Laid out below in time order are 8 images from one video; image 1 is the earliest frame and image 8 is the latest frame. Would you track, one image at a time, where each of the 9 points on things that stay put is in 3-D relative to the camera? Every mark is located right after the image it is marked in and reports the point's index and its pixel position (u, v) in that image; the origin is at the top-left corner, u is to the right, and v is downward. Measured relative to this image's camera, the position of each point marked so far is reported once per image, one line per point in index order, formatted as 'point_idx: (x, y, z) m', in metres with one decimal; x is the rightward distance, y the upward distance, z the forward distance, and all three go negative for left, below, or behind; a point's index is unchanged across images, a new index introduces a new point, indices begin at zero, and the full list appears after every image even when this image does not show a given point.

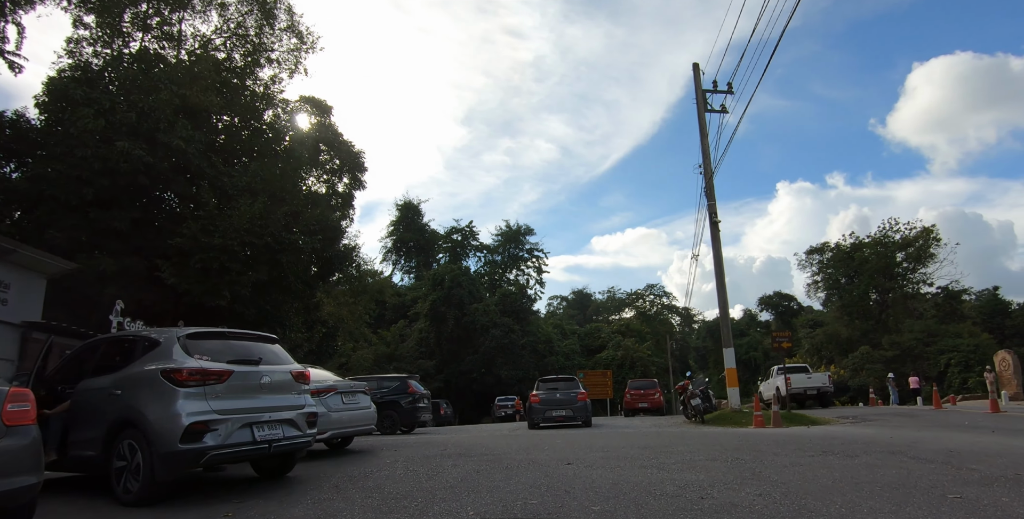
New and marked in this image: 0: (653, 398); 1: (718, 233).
0: (+4.3, -4.2, +18.9) m
1: (+3.9, +0.5, +11.7) m
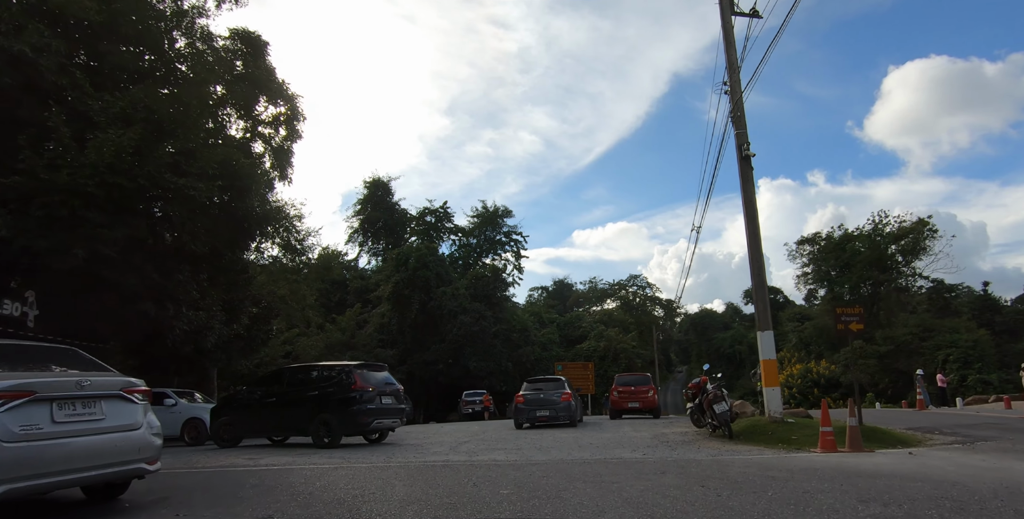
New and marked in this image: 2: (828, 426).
0: (+3.4, -3.5, +15.7) m
1: (+3.2, +1.2, +8.5) m
2: (+3.1, -1.6, +6.1) m
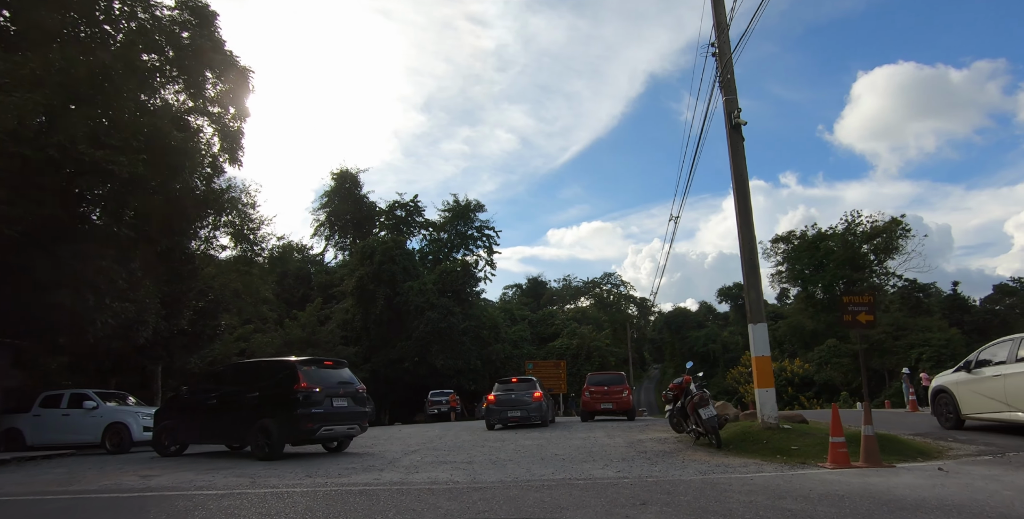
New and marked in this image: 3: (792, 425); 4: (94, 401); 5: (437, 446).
0: (+2.5, -3.3, +14.7) m
1: (+2.7, +1.4, +7.4) m
2: (+2.6, -1.4, +5.0) m
3: (+3.1, -1.8, +6.9) m
4: (-8.2, -2.8, +12.4) m
5: (-1.0, -2.5, +8.5) m
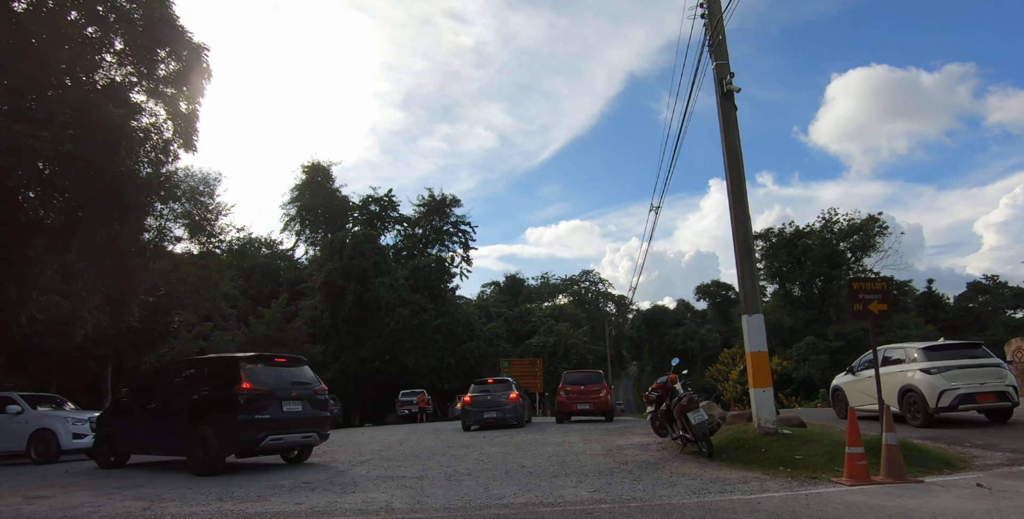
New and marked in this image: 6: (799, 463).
0: (+1.9, -3.1, +13.9) m
1: (+2.3, +1.6, +6.6) m
2: (+2.3, -1.3, +4.2) m
3: (+2.7, -1.7, +6.1) m
4: (-8.8, -2.6, +11.2) m
5: (-1.5, -2.4, +7.6) m
6: (+2.2, -1.6, +4.8) m
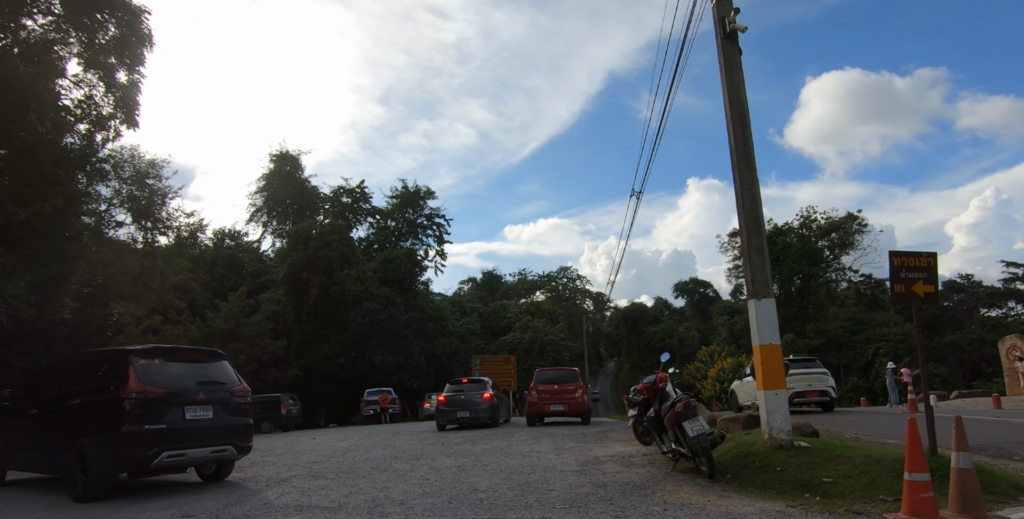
0: (+1.3, -2.8, +12.7) m
1: (+2.0, +1.8, +5.5) m
2: (+2.0, -1.0, +3.1) m
3: (+2.3, -1.4, +5.0) m
4: (-9.3, -2.3, +9.7) m
5: (-1.9, -2.1, +6.3) m
6: (+1.9, -1.4, +3.7) m
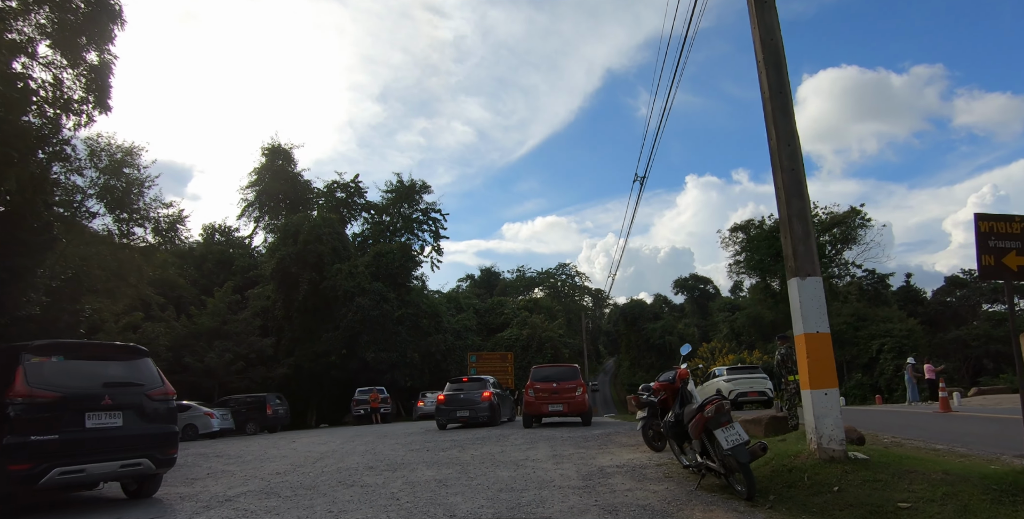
0: (+1.2, -2.6, +11.9) m
1: (+1.9, +2.0, +4.6) m
2: (+1.9, -0.9, +2.2) m
3: (+2.3, -1.2, +4.1) m
4: (-9.4, -2.1, +8.8) m
5: (-2.0, -1.9, +5.5) m
6: (+1.8, -1.2, +2.8) m
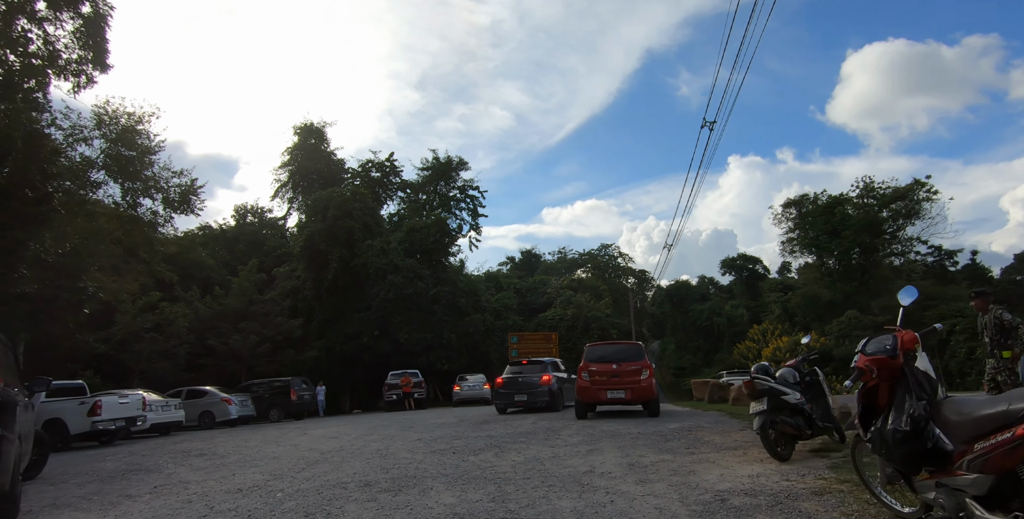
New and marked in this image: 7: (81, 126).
0: (+1.9, -2.0, +10.0) m
1: (+2.1, +2.5, +2.6) m
2: (+2.1, -0.4, +0.3) m
3: (+2.5, -0.8, +2.1) m
4: (-8.8, -1.6, +7.6) m
5: (-1.6, -1.5, +3.8) m
6: (+2.0, -0.7, +0.9) m
7: (-10.5, +3.3, +15.3) m
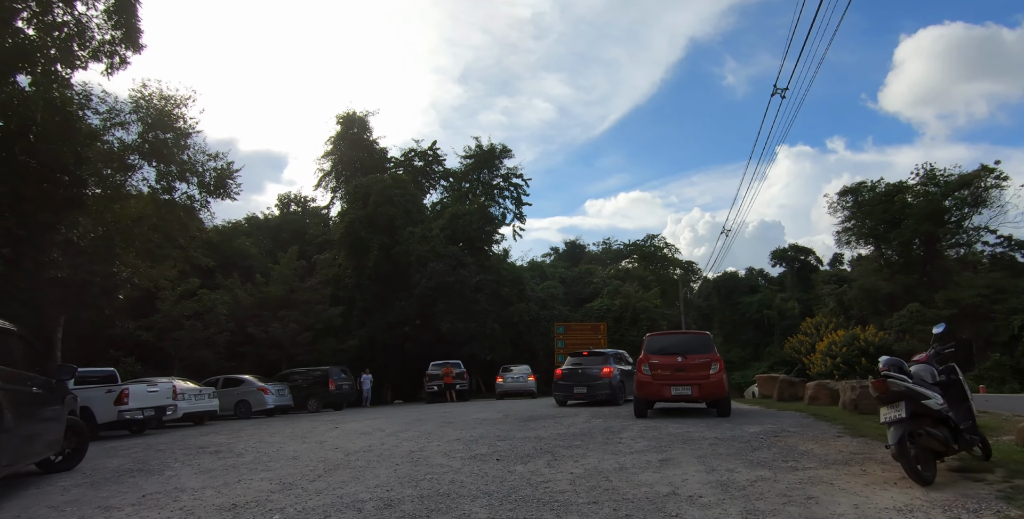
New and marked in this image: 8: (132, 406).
0: (+2.6, -1.7, +9.0) m
1: (+2.3, +2.6, +1.5) m
2: (+2.1, -0.3, -0.7) m
3: (+2.7, -0.6, +1.1) m
4: (-8.3, -1.4, +7.3) m
5: (-1.3, -1.3, +3.0) m
6: (+2.1, -0.6, -0.1) m
7: (-9.4, +3.6, +15.0) m
8: (-5.9, -2.3, +9.8) m
